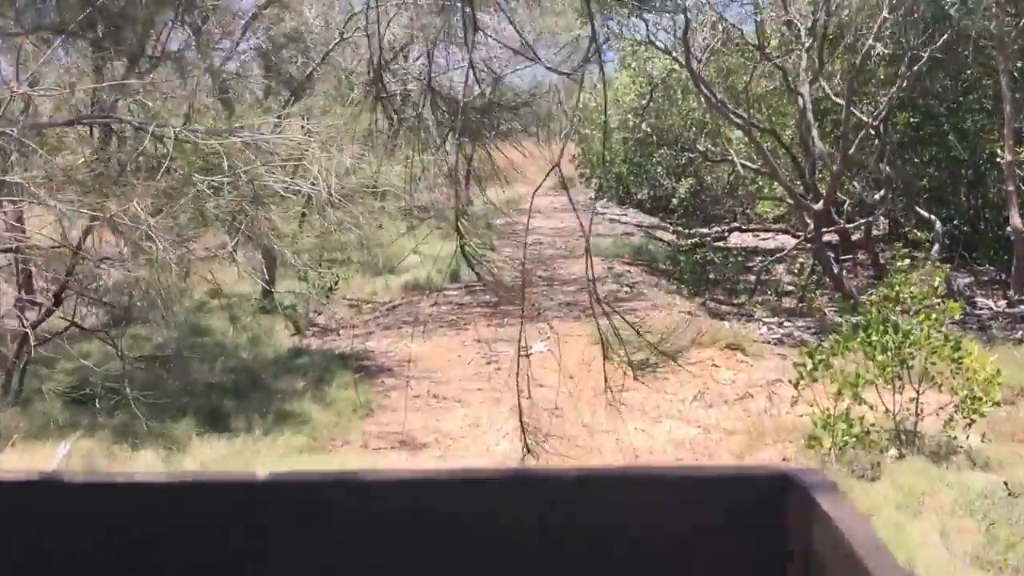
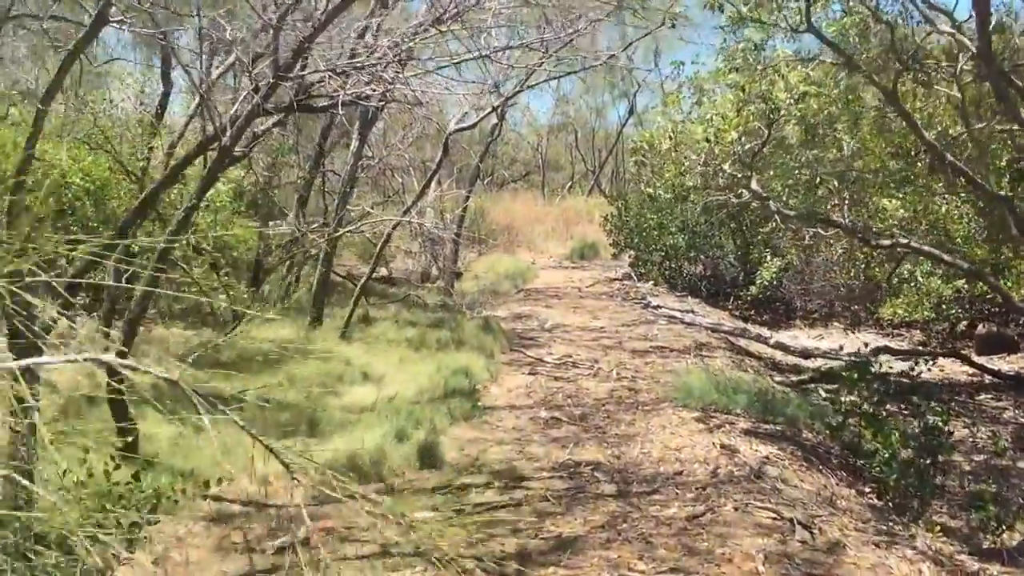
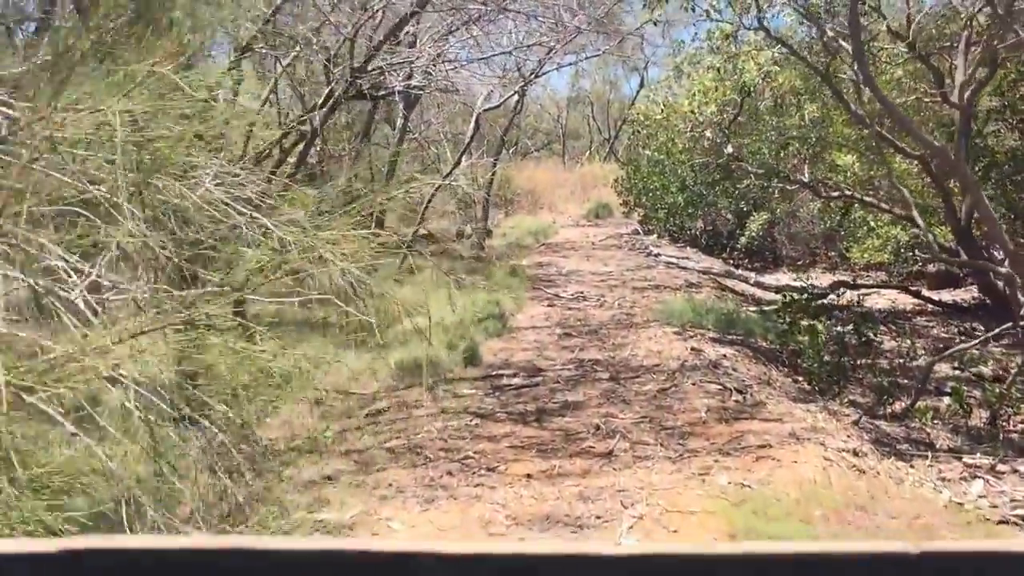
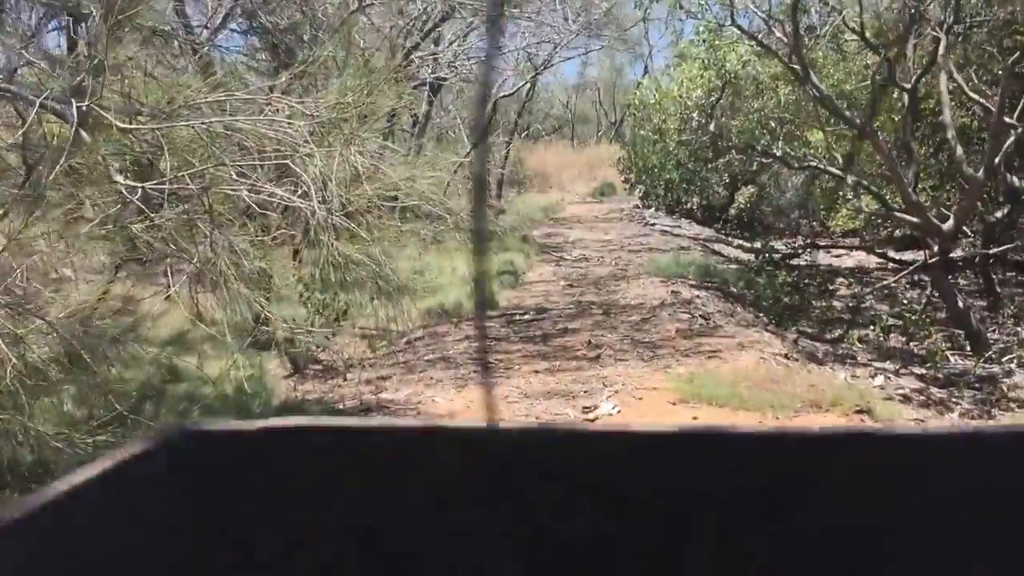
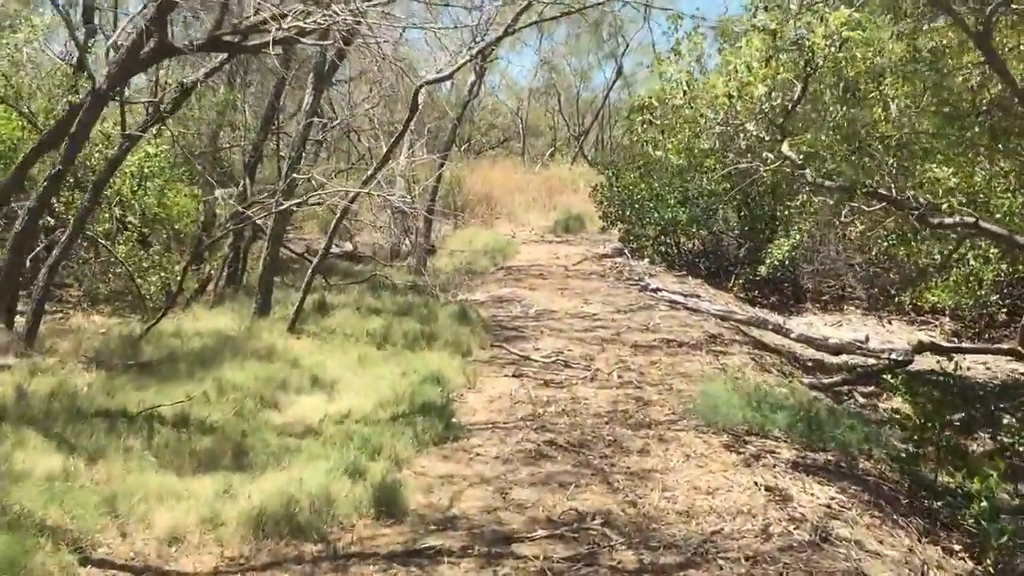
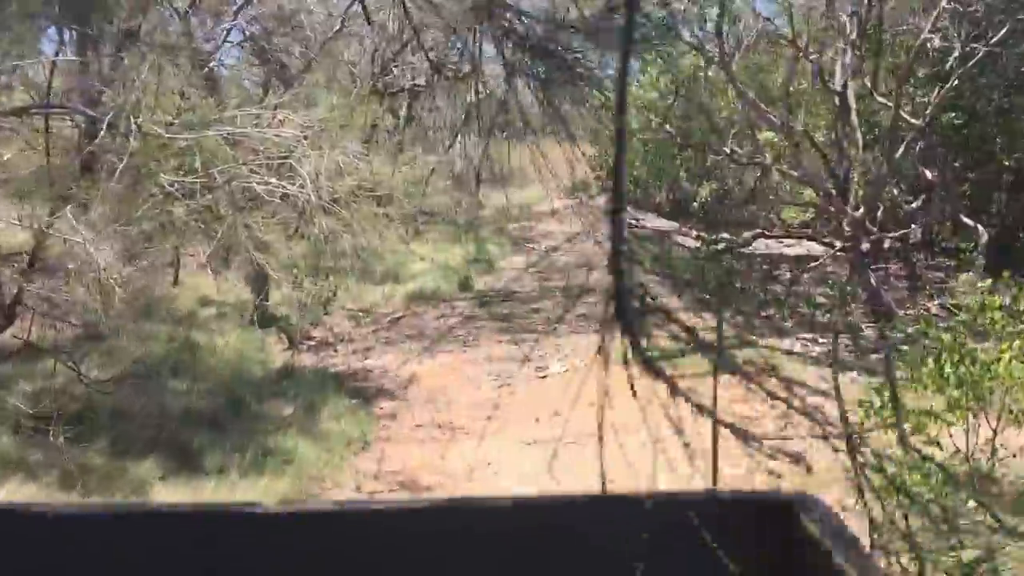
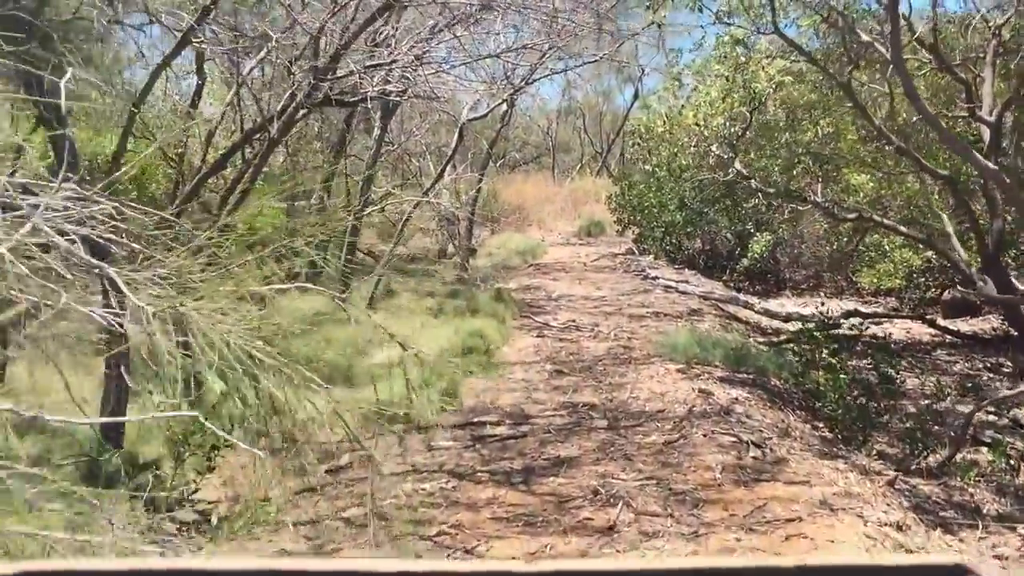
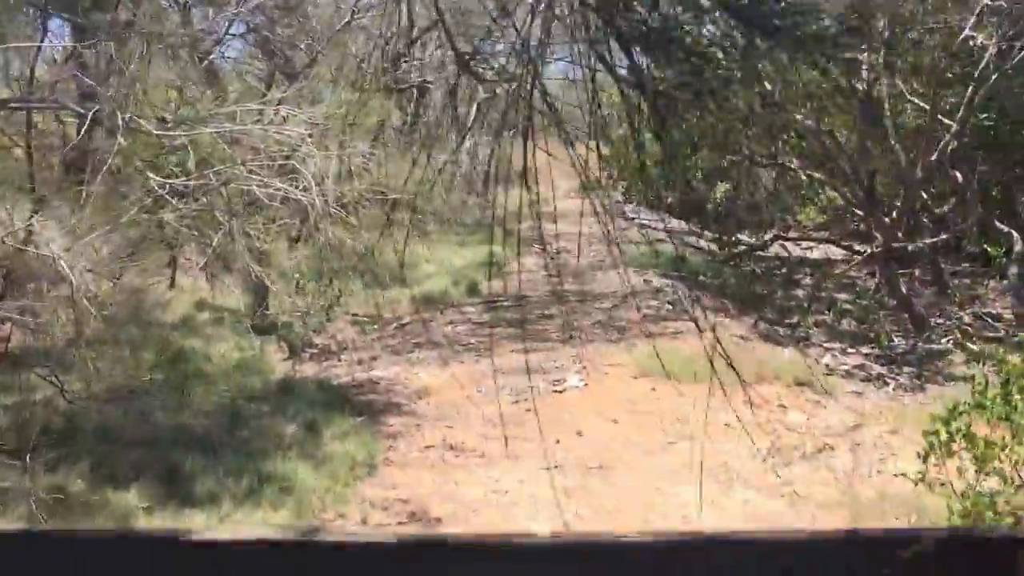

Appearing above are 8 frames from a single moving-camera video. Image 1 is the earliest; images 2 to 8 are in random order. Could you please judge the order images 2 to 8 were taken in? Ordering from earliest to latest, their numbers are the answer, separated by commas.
6, 8, 4, 3, 7, 2, 5
